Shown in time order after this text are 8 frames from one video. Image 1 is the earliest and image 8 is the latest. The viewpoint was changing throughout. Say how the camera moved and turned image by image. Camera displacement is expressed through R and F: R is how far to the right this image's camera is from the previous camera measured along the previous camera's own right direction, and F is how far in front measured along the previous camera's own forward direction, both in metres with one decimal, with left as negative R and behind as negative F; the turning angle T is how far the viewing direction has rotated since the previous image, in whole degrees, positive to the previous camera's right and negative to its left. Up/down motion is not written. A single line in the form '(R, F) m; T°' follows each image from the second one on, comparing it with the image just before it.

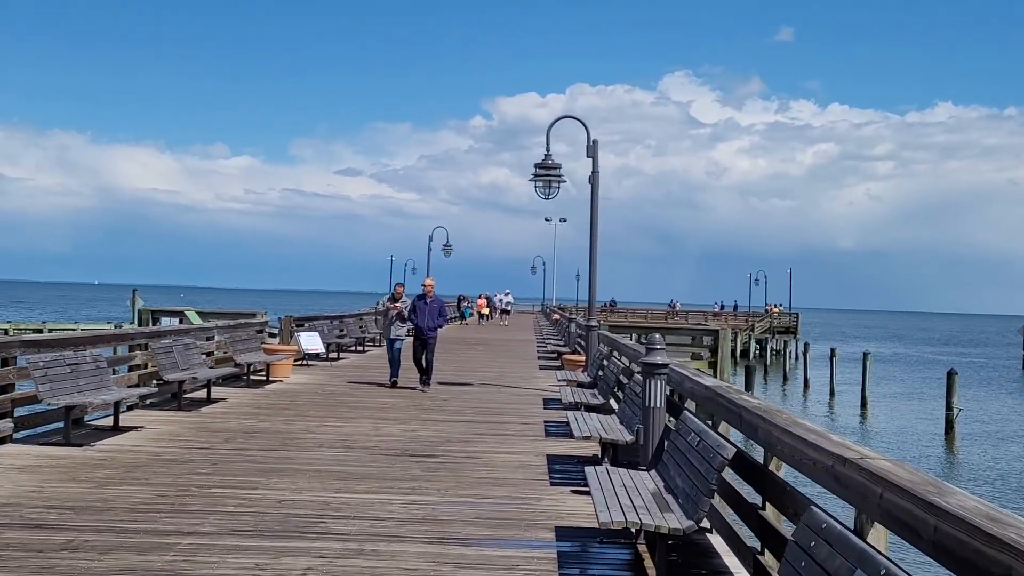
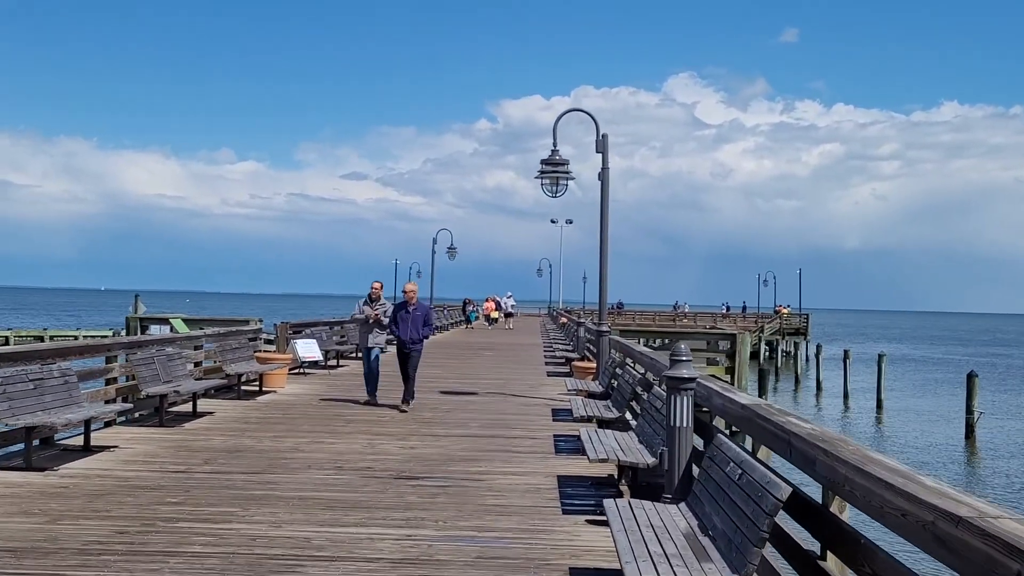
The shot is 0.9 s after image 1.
(0.0, +0.8) m; 0°
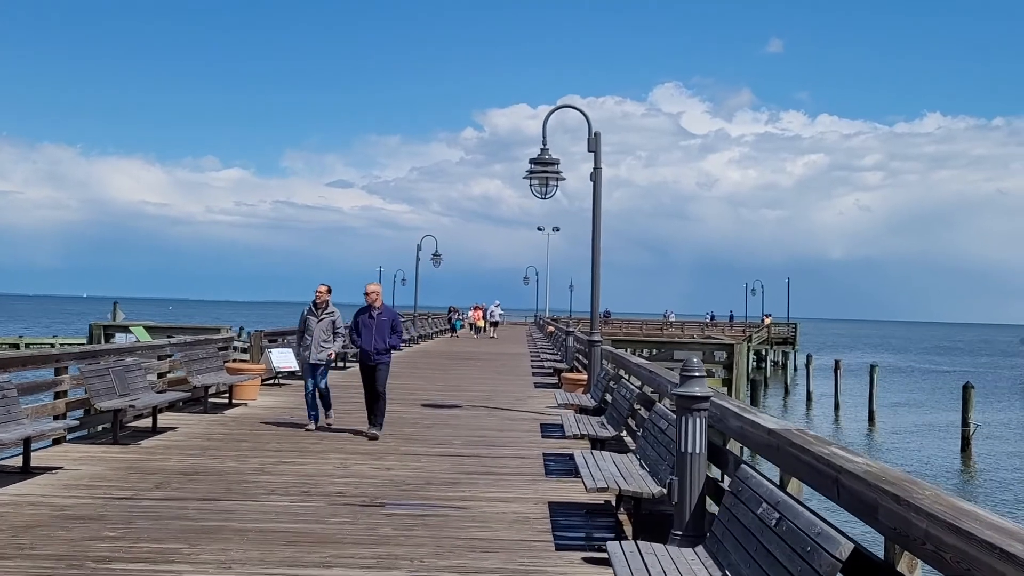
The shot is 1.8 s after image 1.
(0.0, +0.8) m; +1°
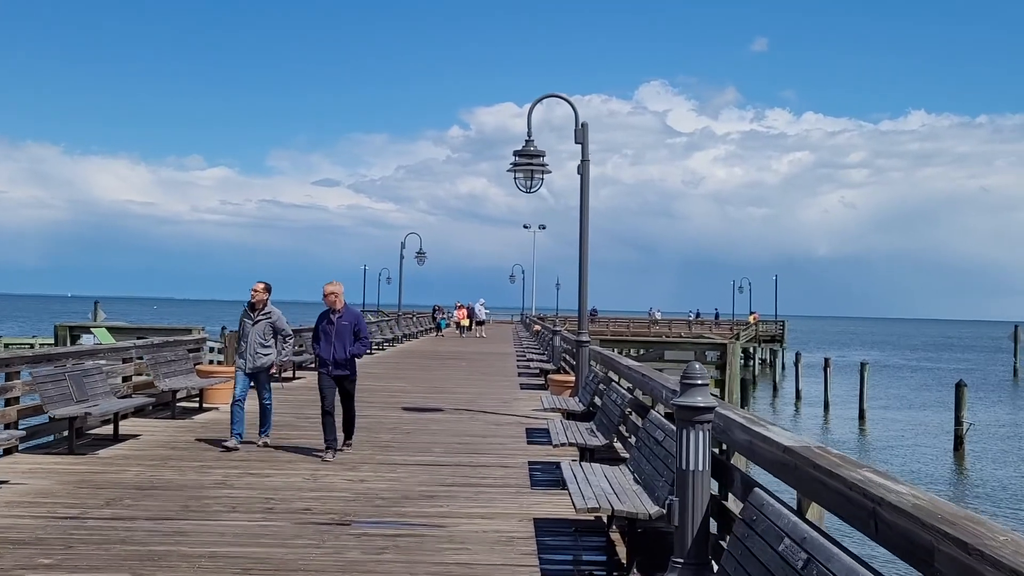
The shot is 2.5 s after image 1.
(0.0, +0.6) m; +1°
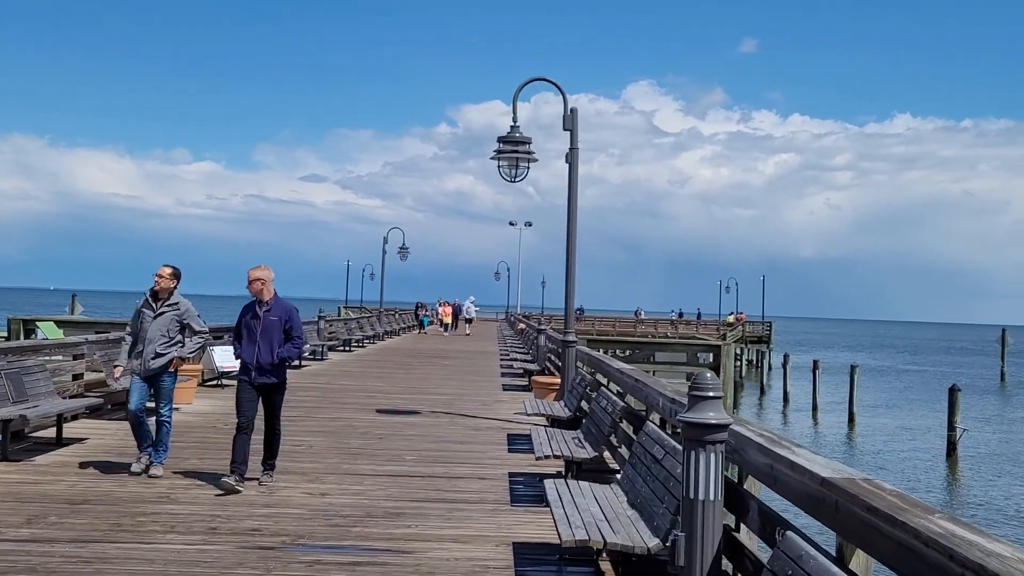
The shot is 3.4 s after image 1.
(0.0, +0.8) m; +1°
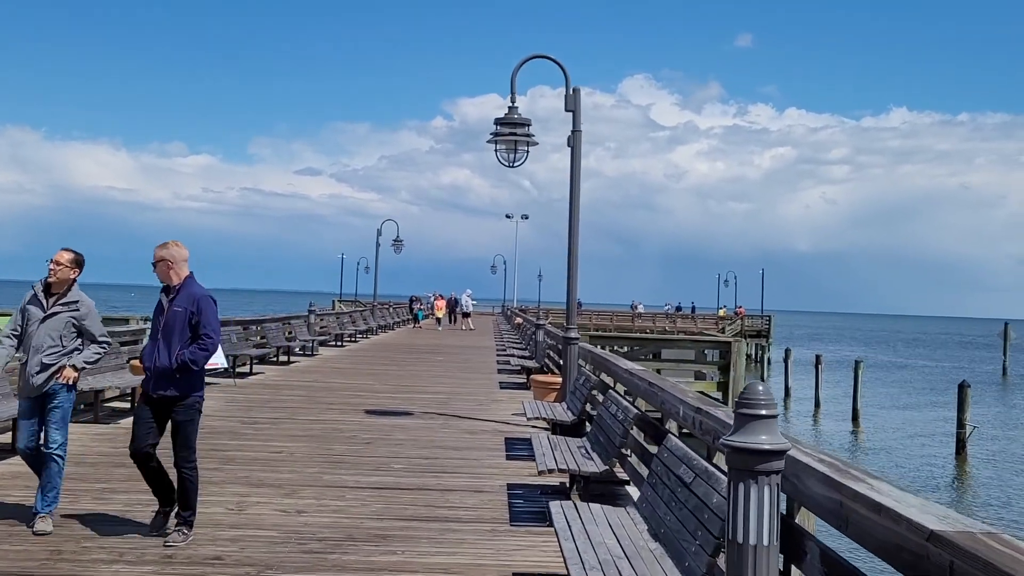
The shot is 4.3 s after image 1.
(0.0, +0.8) m; 0°
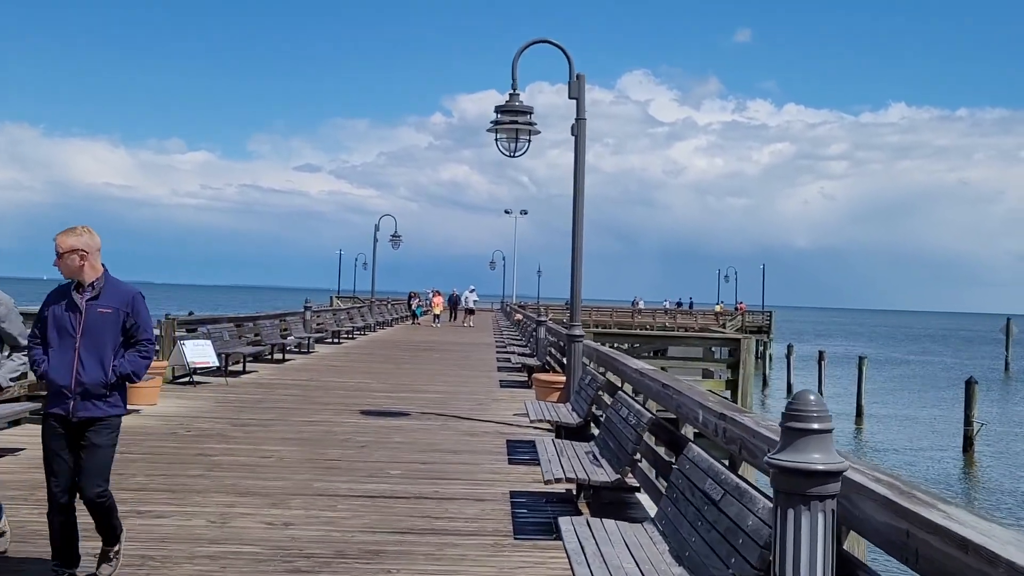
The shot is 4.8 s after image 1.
(0.0, +0.4) m; 0°
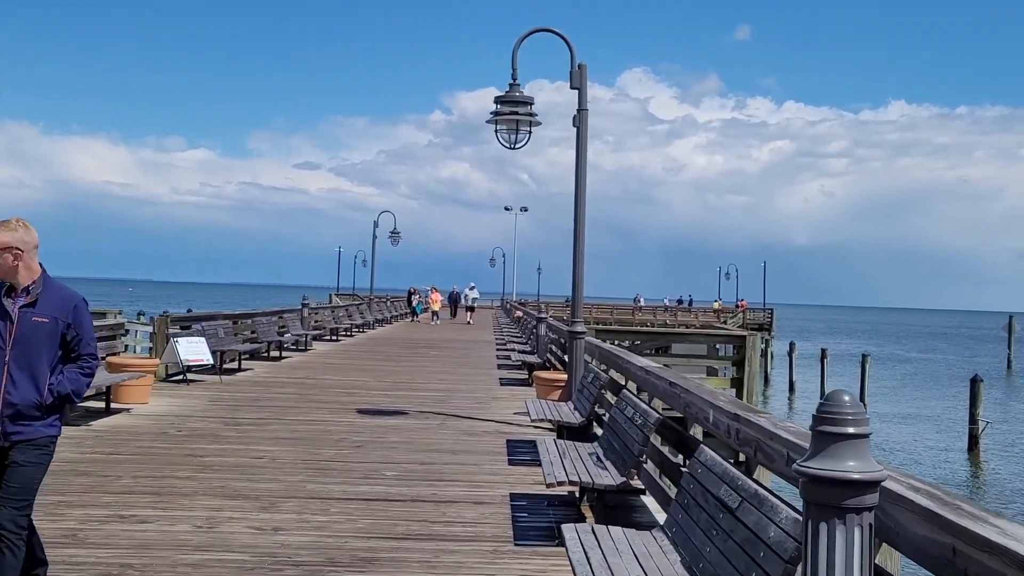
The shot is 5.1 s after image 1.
(0.0, +0.3) m; 0°
